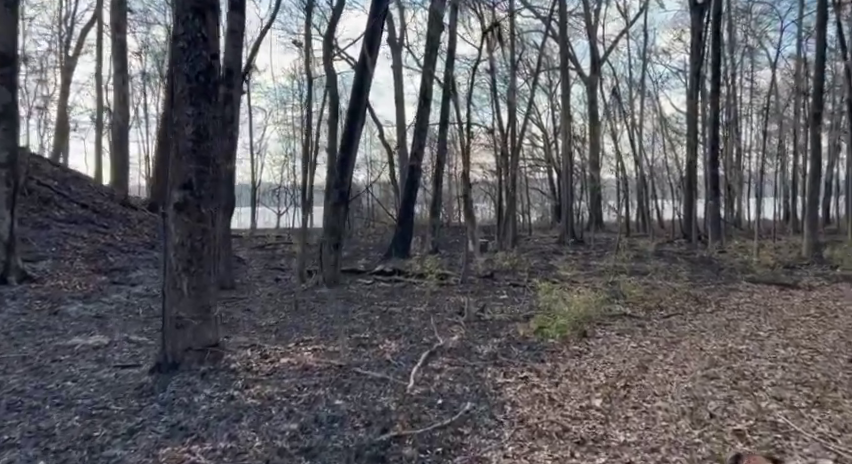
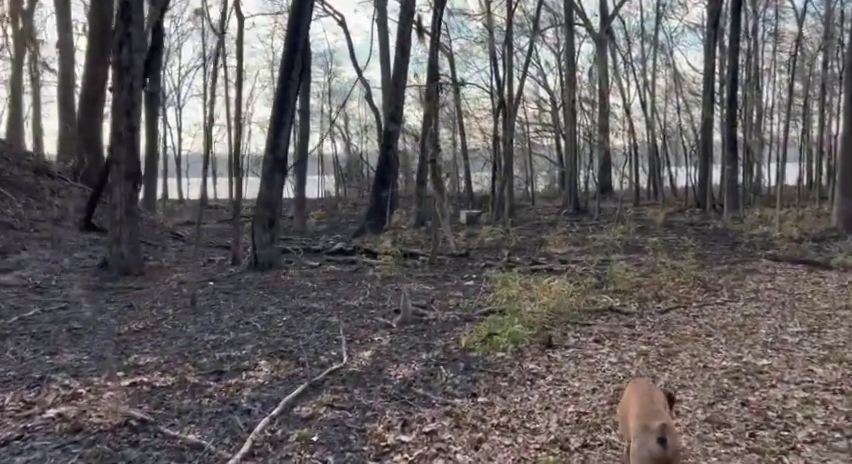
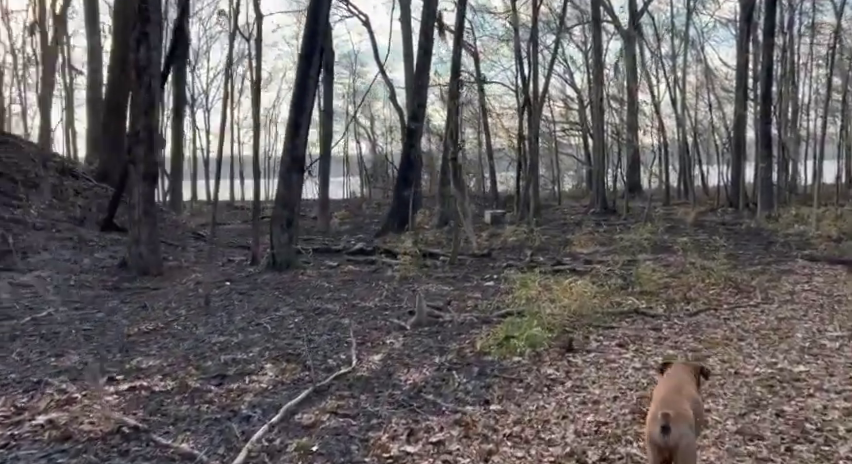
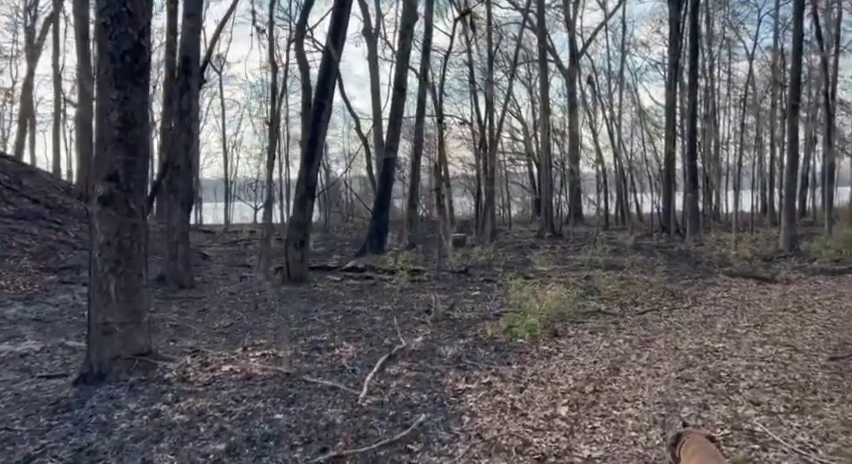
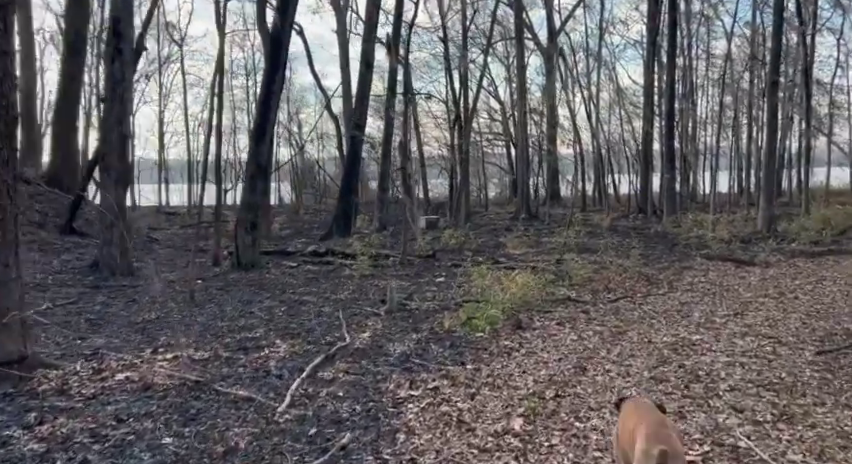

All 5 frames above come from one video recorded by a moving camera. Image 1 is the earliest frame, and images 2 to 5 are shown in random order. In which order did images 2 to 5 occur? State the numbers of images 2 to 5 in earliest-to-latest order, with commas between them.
4, 5, 2, 3
